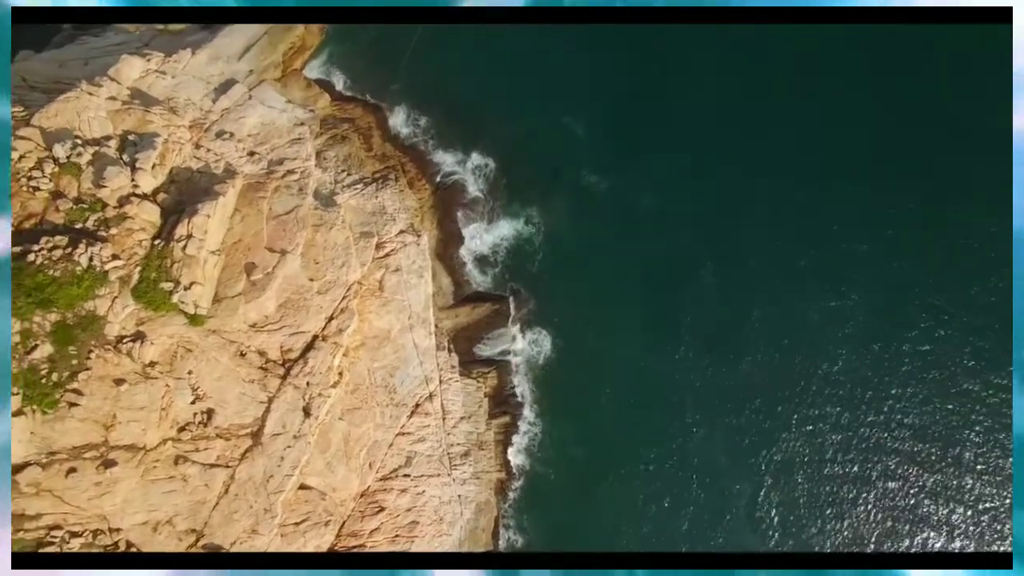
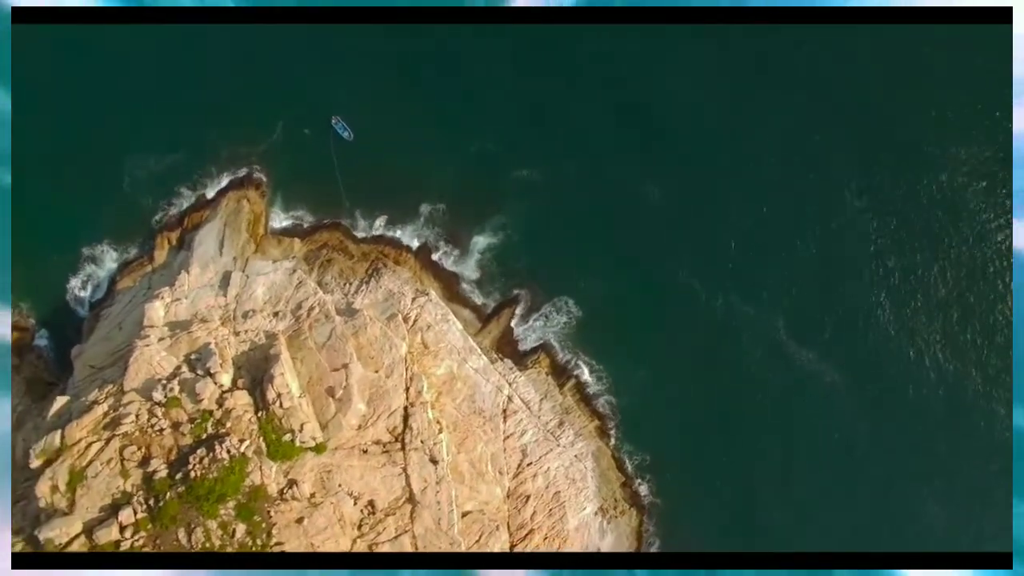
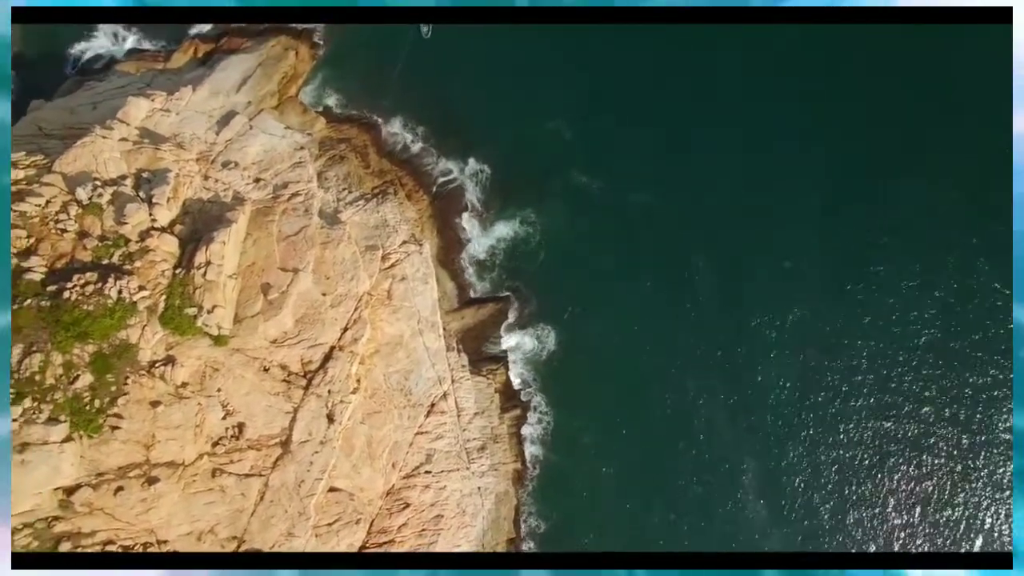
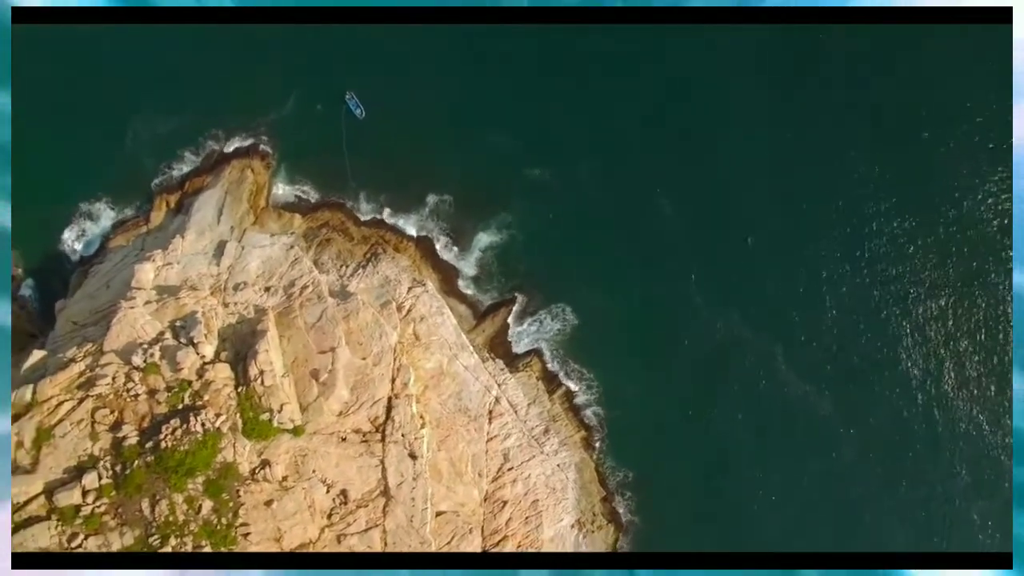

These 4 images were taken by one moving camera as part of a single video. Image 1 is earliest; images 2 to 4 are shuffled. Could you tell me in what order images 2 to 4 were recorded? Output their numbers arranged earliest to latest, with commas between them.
3, 4, 2
